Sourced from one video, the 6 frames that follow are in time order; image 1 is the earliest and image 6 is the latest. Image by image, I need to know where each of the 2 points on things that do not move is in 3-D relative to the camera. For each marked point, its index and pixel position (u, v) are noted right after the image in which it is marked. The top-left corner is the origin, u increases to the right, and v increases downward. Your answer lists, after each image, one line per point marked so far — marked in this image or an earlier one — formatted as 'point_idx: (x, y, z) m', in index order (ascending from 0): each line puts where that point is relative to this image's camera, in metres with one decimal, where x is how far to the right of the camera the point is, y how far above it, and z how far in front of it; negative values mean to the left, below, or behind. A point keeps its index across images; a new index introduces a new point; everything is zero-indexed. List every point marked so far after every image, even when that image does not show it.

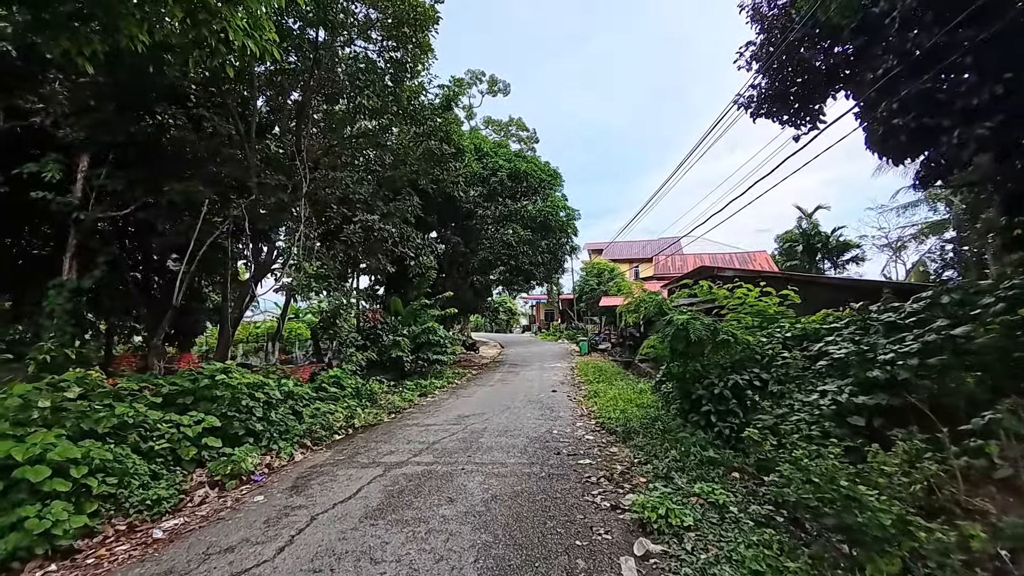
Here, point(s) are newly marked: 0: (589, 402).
0: (+1.0, -1.5, +6.3) m
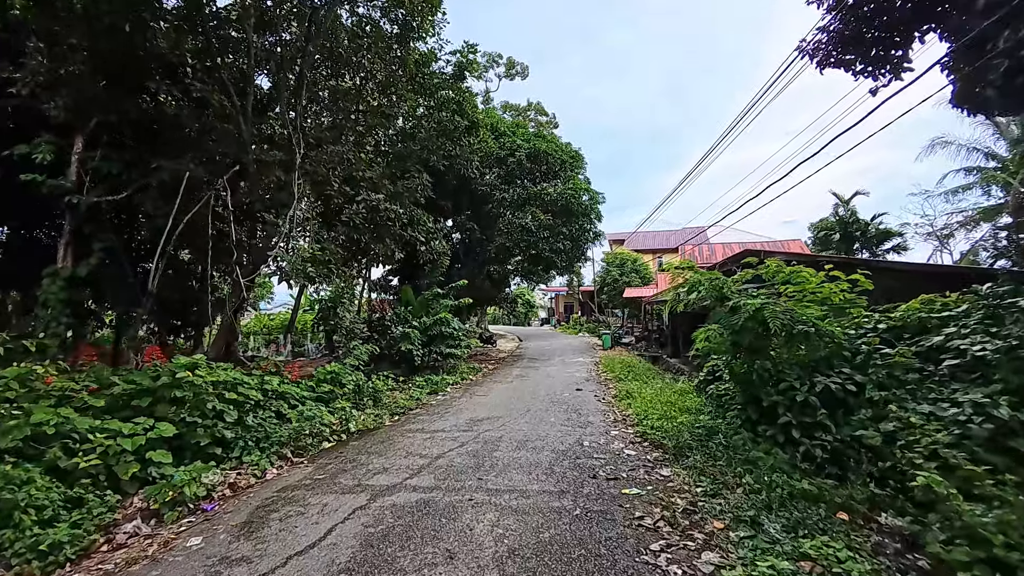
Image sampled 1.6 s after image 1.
0: (+1.3, -1.3, +5.4) m
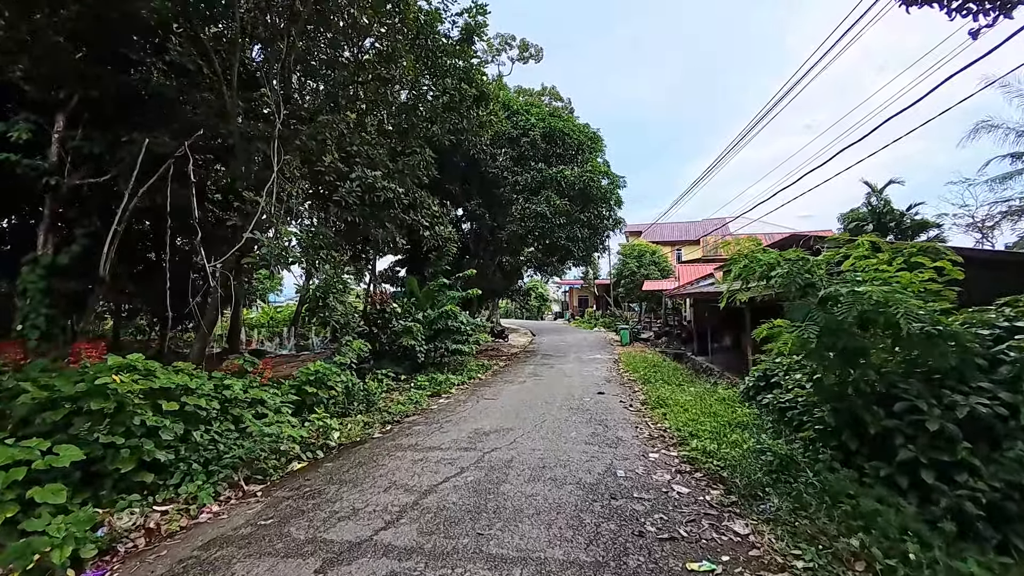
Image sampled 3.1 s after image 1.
0: (+1.4, -1.2, +4.5) m
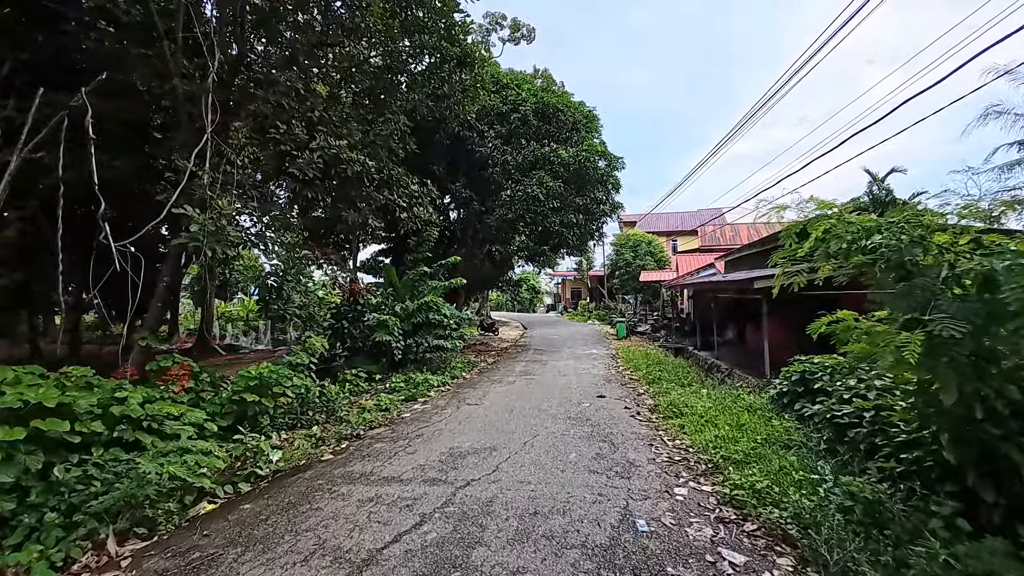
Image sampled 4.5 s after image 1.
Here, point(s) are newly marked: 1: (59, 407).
0: (+1.3, -1.1, +3.7) m
1: (-2.3, -0.6, +2.5) m
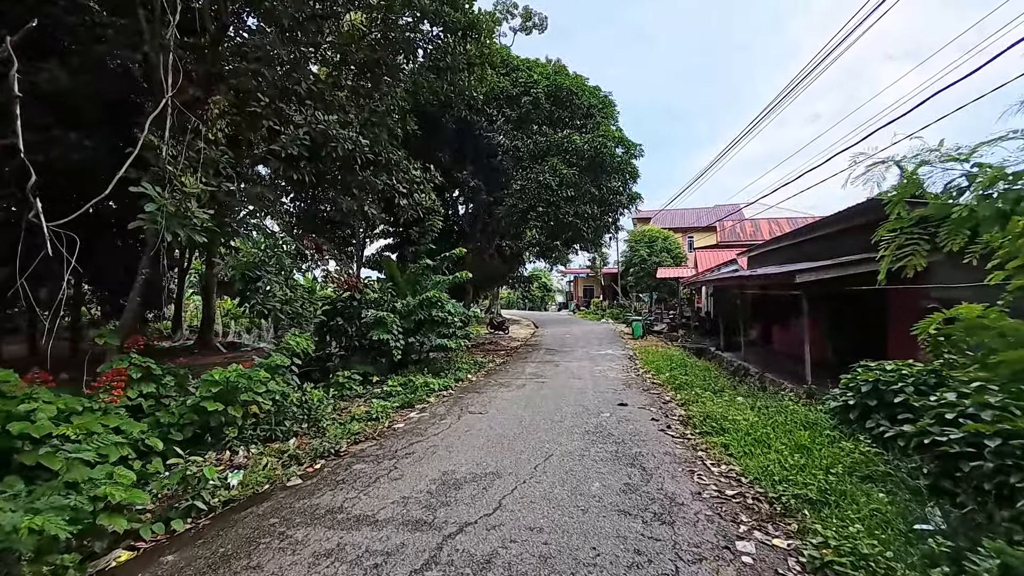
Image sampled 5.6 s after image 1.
0: (+1.3, -1.0, +3.1) m
1: (-2.3, -0.5, +1.9) m
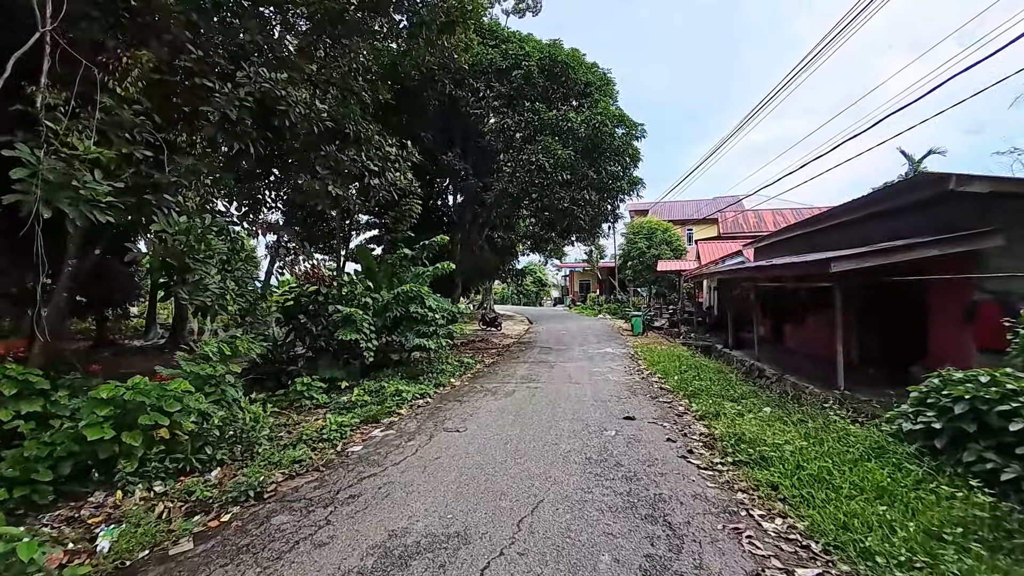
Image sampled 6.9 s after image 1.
0: (+1.2, -0.9, +2.3) m
1: (-2.4, -0.5, +1.1) m
